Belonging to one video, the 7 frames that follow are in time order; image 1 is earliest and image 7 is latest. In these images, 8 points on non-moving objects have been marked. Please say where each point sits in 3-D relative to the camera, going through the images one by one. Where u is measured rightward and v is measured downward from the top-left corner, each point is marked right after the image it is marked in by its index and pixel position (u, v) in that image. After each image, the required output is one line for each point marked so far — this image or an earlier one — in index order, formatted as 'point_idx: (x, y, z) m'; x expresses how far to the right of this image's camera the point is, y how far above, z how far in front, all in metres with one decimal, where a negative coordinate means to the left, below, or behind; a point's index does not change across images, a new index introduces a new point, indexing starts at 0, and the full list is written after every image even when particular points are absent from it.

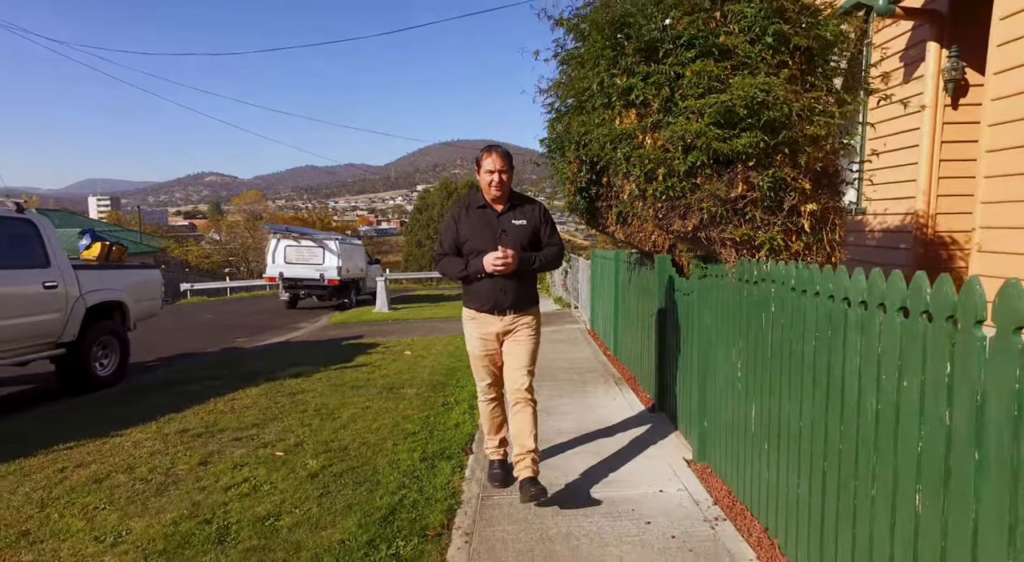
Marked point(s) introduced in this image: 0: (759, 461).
0: (+1.3, -1.0, +3.5) m
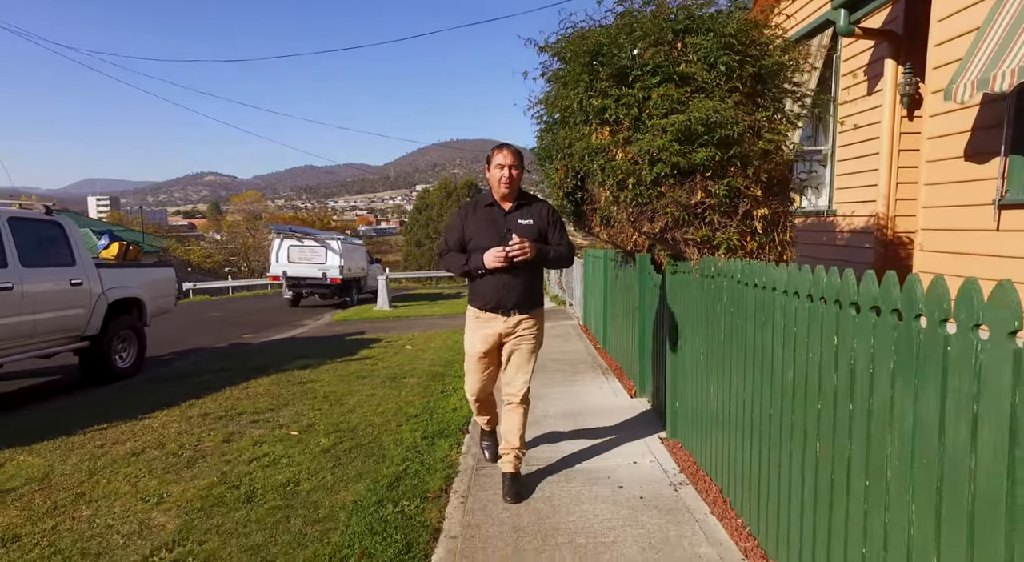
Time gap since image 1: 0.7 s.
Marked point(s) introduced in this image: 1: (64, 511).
0: (+1.3, -0.9, +4.1) m
1: (-2.8, -1.4, +4.1) m
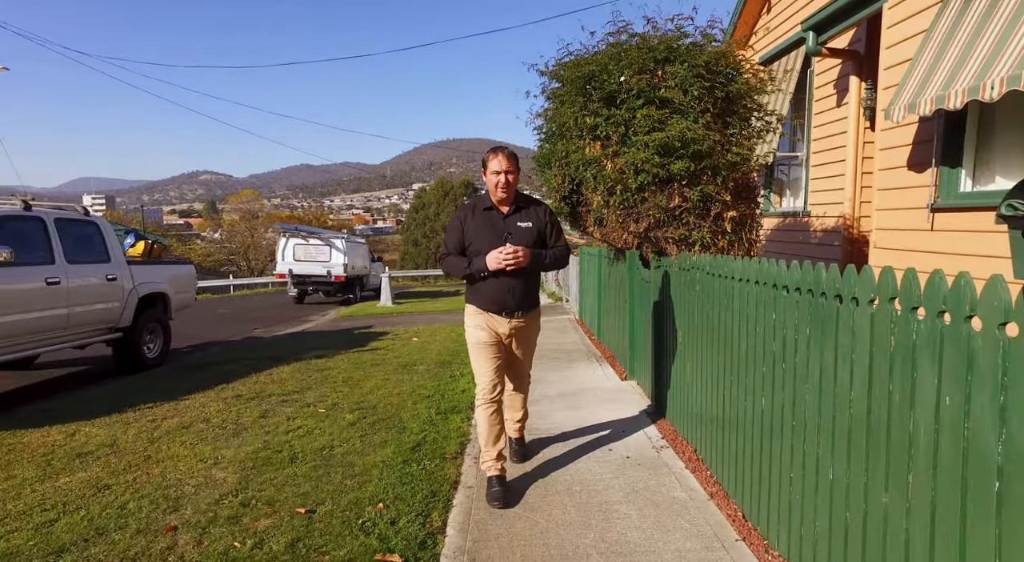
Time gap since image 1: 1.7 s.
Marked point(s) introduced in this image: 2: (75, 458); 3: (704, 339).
0: (+1.3, -0.9, +4.8) m
1: (-2.7, -1.3, +4.8) m
2: (-3.3, -1.3, +5.0) m
3: (+1.3, -0.4, +4.4) m
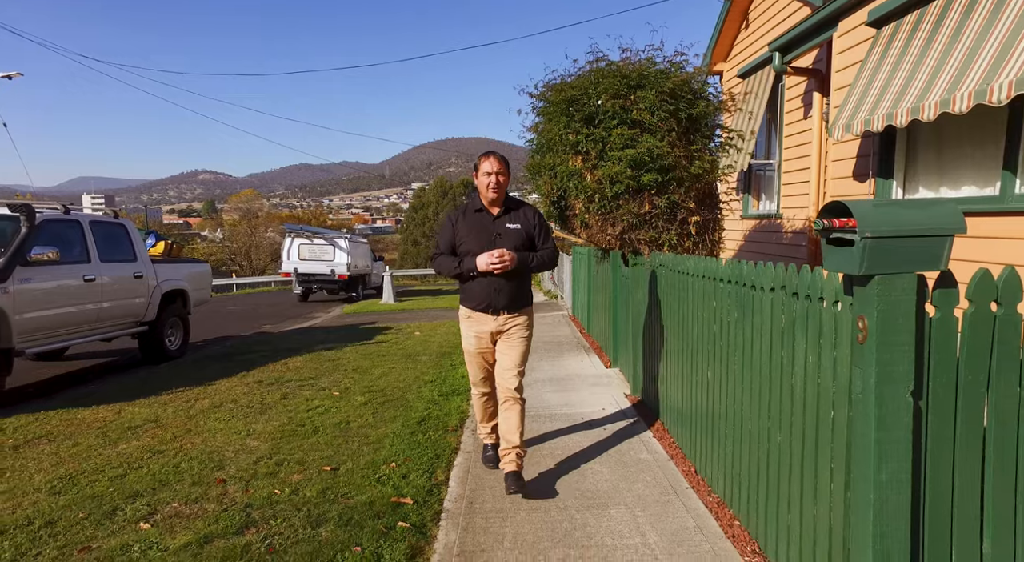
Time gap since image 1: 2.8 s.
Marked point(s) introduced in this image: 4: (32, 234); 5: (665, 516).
0: (+1.2, -0.8, +5.5) m
1: (-2.8, -1.3, +5.5) m
2: (-3.3, -1.3, +5.7) m
3: (+1.2, -0.4, +5.2) m
4: (-5.6, +0.5, +7.7) m
5: (+0.9, -1.3, +3.7) m
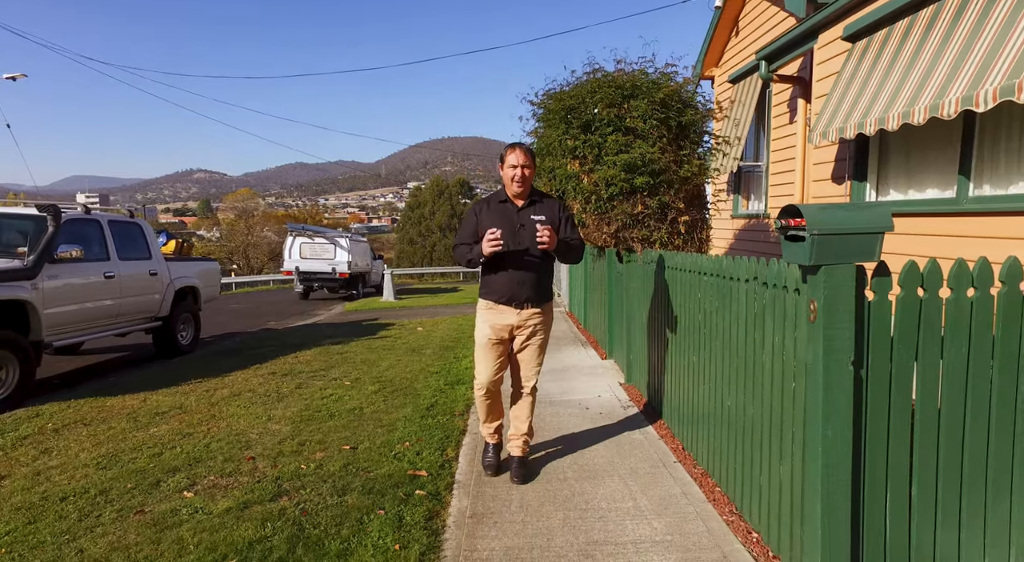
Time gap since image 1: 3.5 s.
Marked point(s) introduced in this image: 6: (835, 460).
0: (+1.3, -0.8, +6.0) m
1: (-2.7, -1.3, +5.9) m
2: (-3.3, -1.3, +6.1) m
3: (+1.2, -0.3, +5.6) m
4: (-5.6, +0.6, +8.1) m
5: (+0.9, -1.3, +4.2) m
6: (+1.2, -0.7, +2.5) m
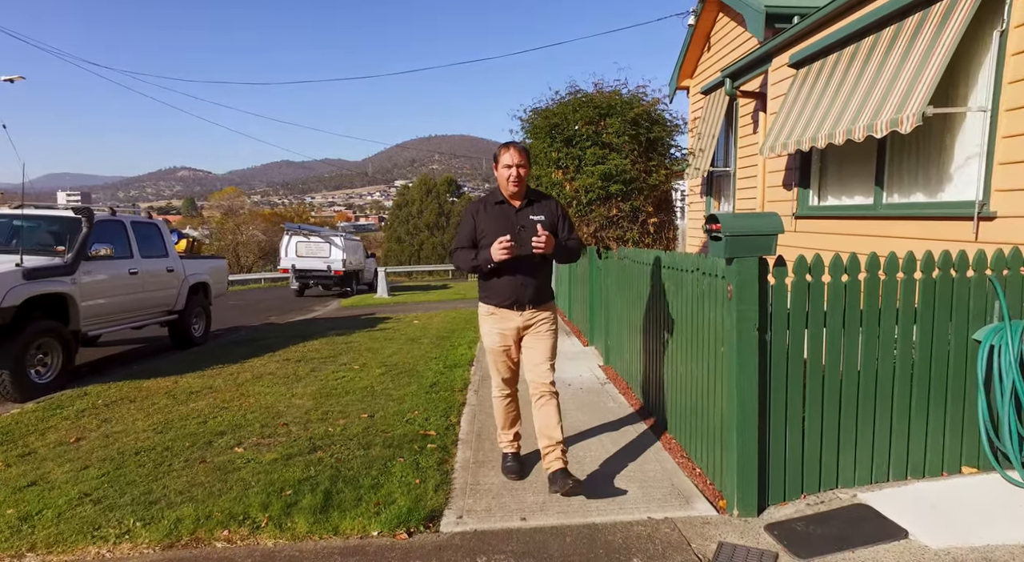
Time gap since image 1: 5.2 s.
0: (+1.2, -0.7, +6.9) m
1: (-2.8, -1.2, +6.8) m
2: (-3.4, -1.2, +7.0) m
3: (+1.2, -0.2, +6.5) m
4: (-5.7, +0.6, +8.9) m
5: (+0.9, -1.2, +5.1) m
6: (+1.2, -0.6, +3.4) m
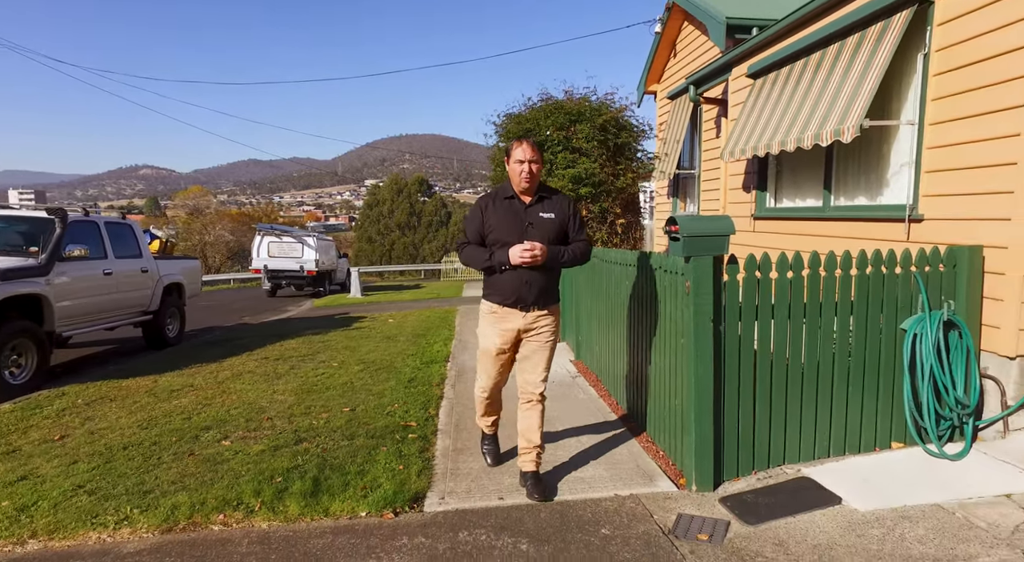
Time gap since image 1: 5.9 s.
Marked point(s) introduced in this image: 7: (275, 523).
0: (+0.9, -0.7, +7.3) m
1: (-3.1, -1.2, +7.0) m
2: (-3.7, -1.2, +7.1) m
3: (+0.9, -0.2, +6.9) m
4: (-6.1, +0.6, +9.0) m
5: (+0.7, -1.2, +5.4) m
6: (+1.1, -0.6, +3.8) m
7: (-1.4, -1.4, +3.8) m
